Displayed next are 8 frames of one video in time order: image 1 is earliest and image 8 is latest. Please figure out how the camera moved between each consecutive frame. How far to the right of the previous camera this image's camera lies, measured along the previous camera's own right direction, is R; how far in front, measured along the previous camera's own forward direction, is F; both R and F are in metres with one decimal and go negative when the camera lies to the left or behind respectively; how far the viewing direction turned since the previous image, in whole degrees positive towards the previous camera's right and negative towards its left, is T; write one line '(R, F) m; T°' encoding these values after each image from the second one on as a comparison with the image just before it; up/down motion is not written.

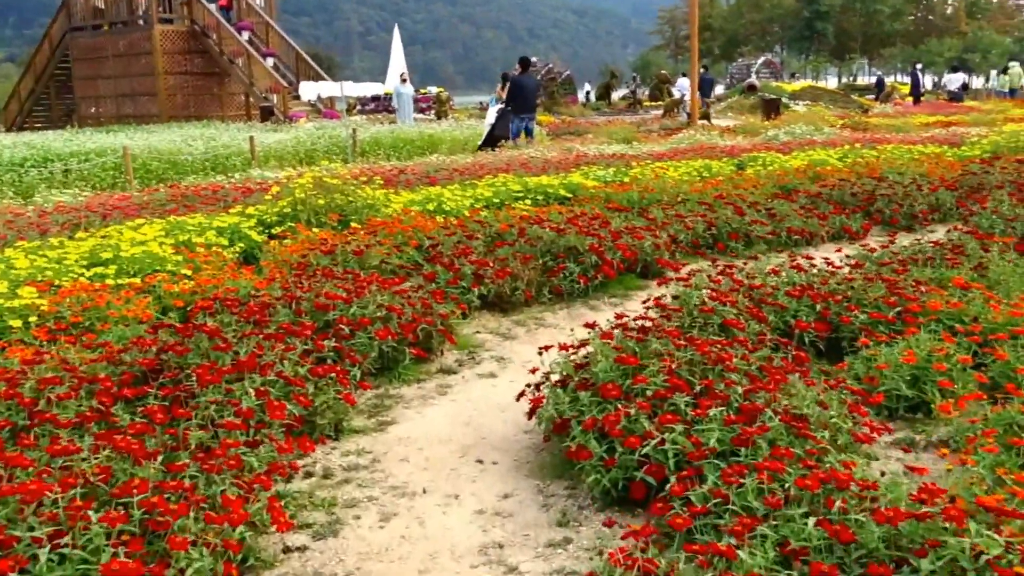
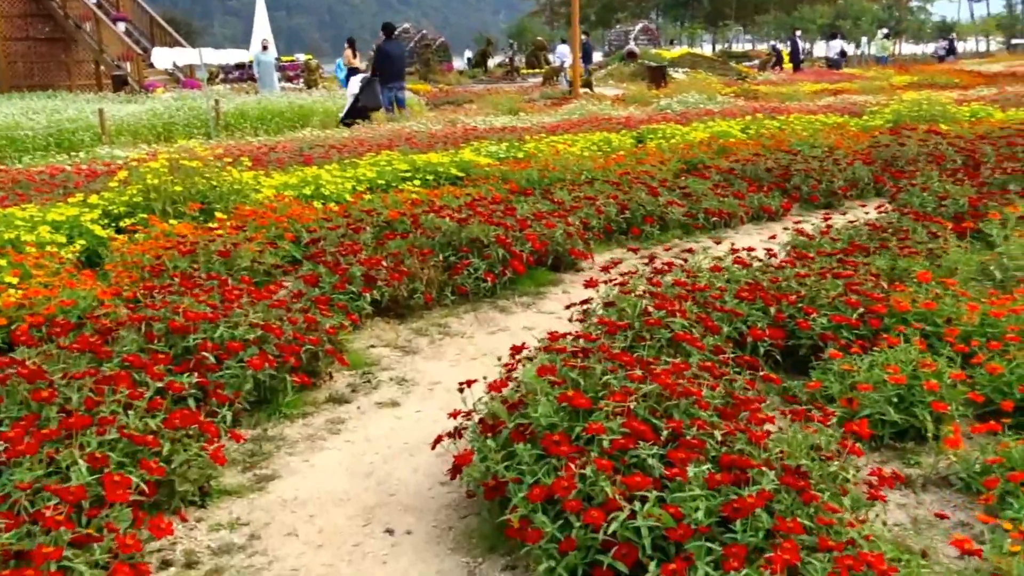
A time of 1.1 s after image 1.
(-0.1, +0.9) m; +7°
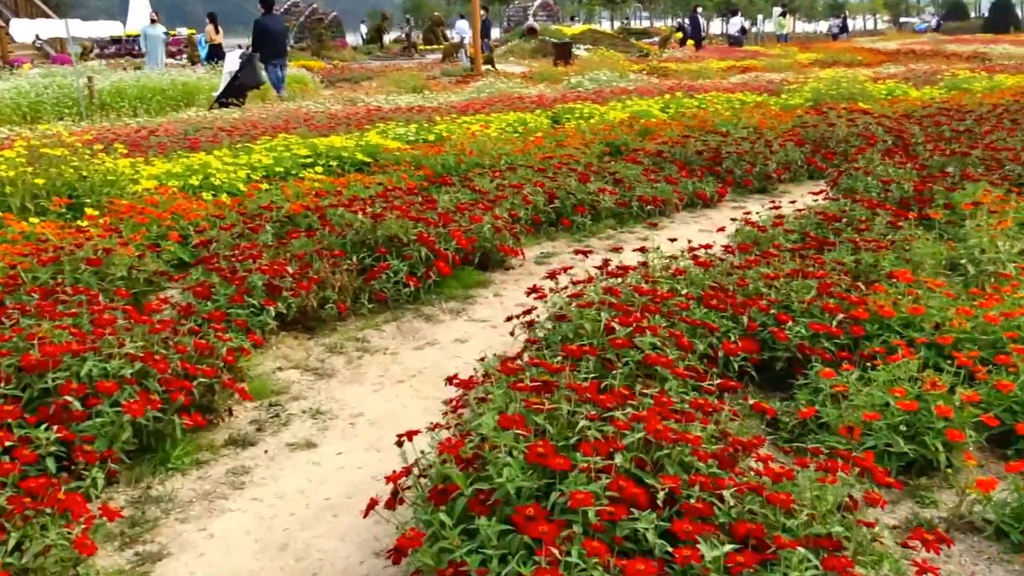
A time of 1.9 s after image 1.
(-0.1, +0.7) m; +6°
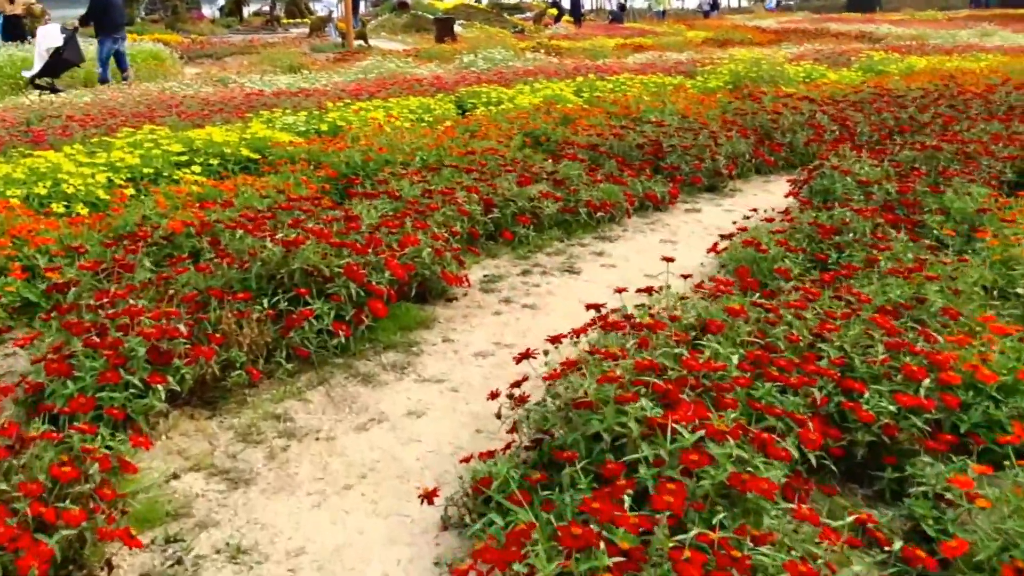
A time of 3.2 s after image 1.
(-0.4, +1.2) m; +7°
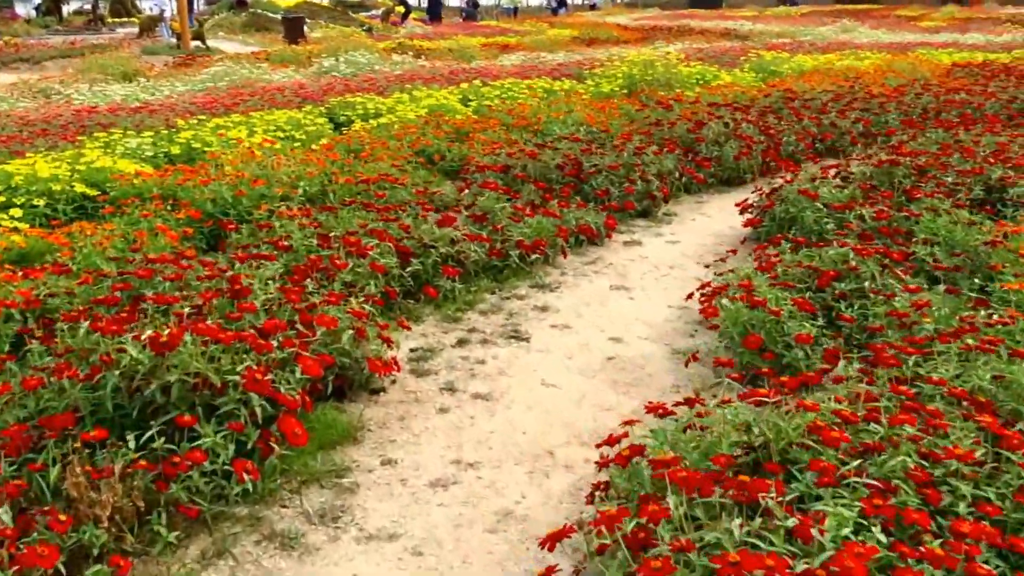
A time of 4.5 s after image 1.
(-0.3, +1.2) m; +8°
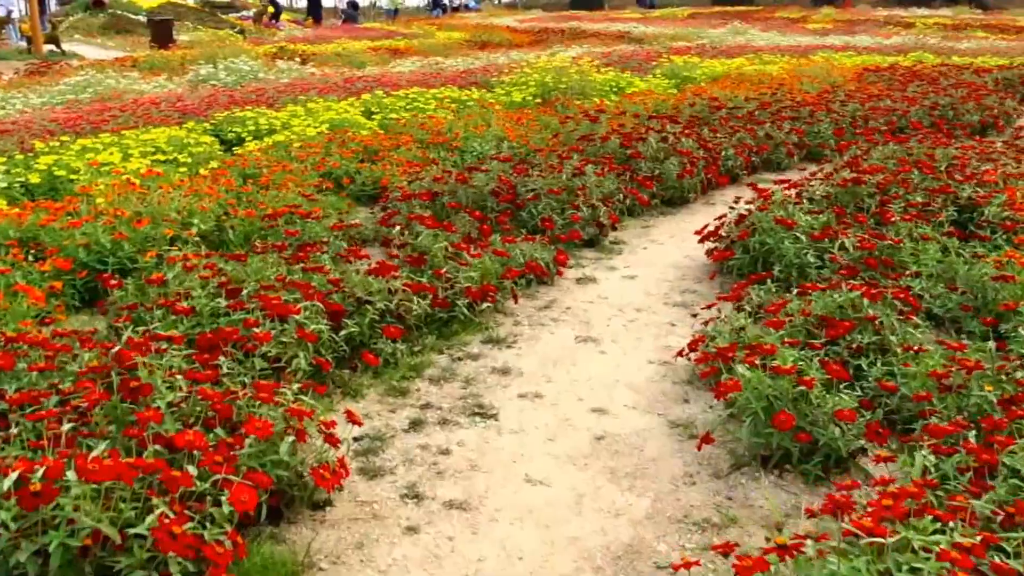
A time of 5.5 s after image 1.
(-0.3, +0.8) m; +7°
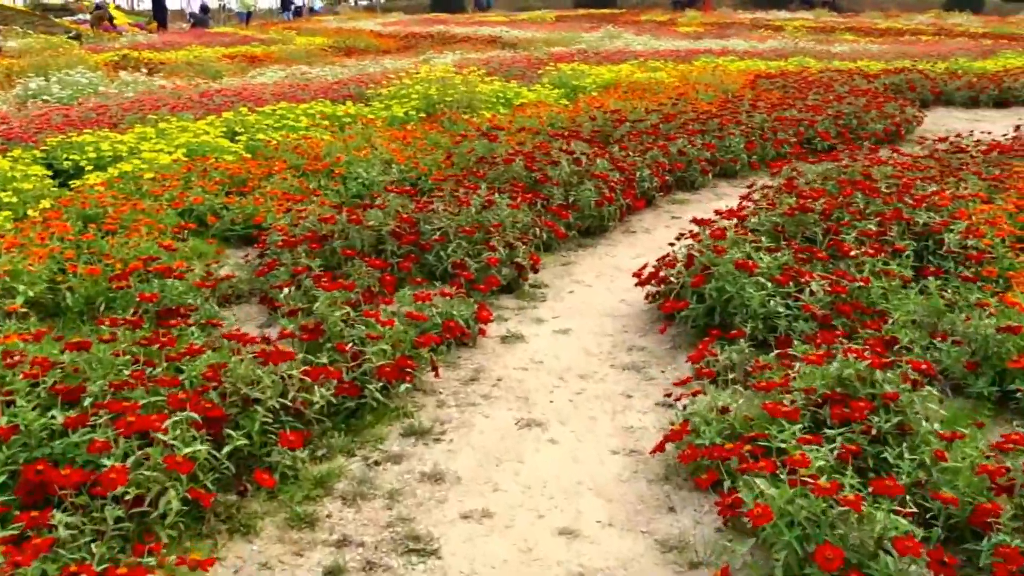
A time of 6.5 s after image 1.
(-0.2, +0.8) m; +8°
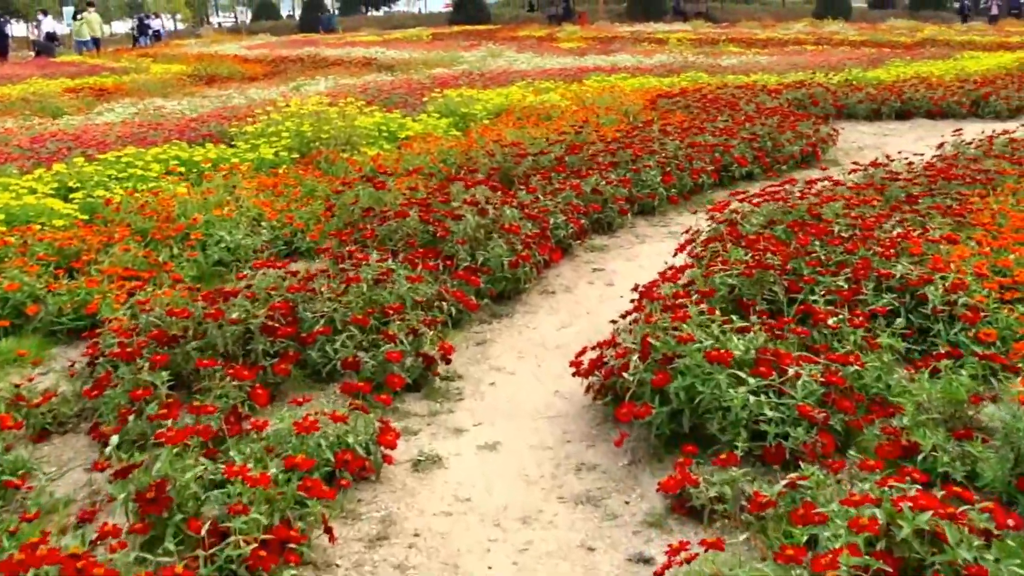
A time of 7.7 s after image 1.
(-0.1, +1.0) m; +6°
